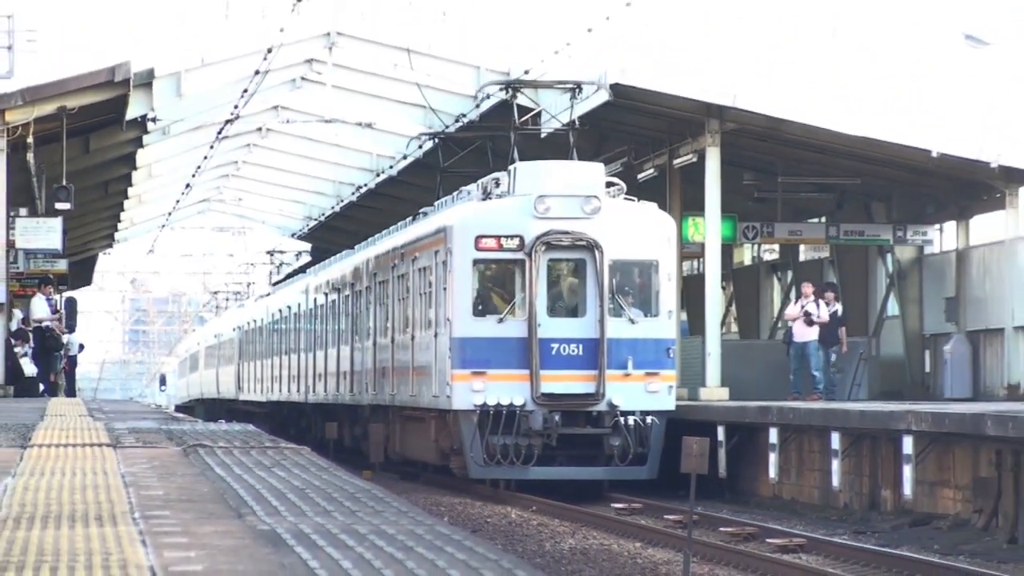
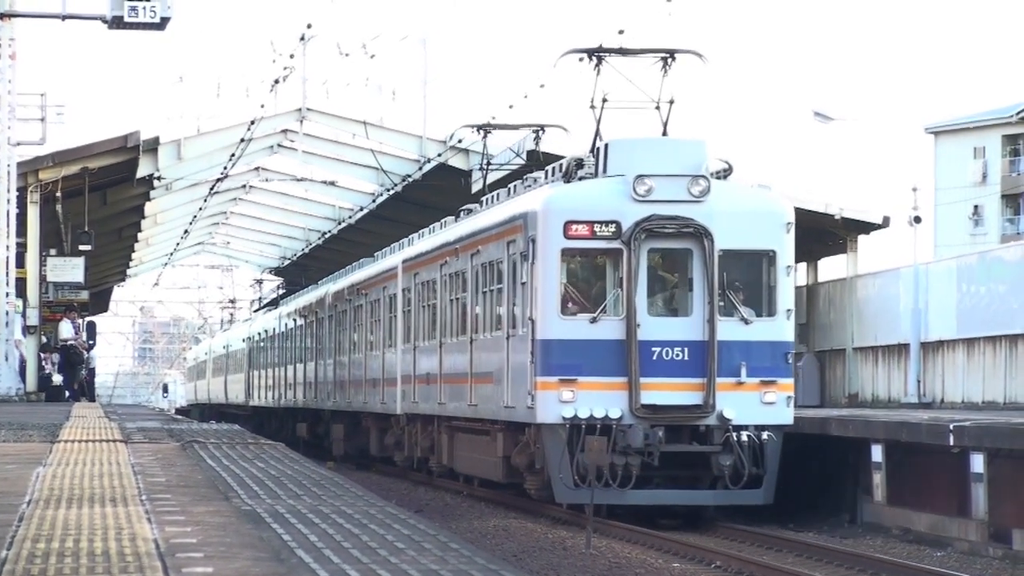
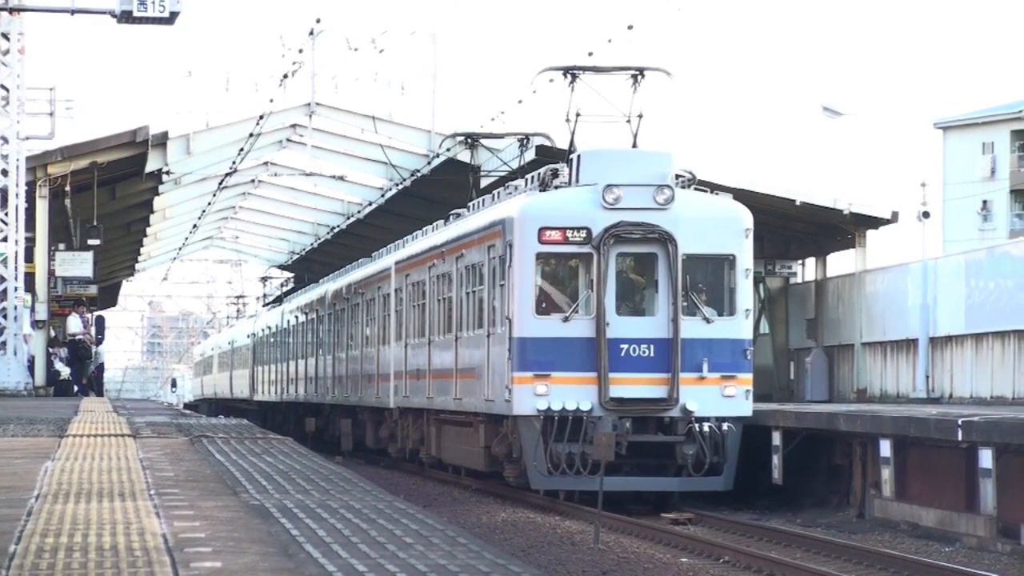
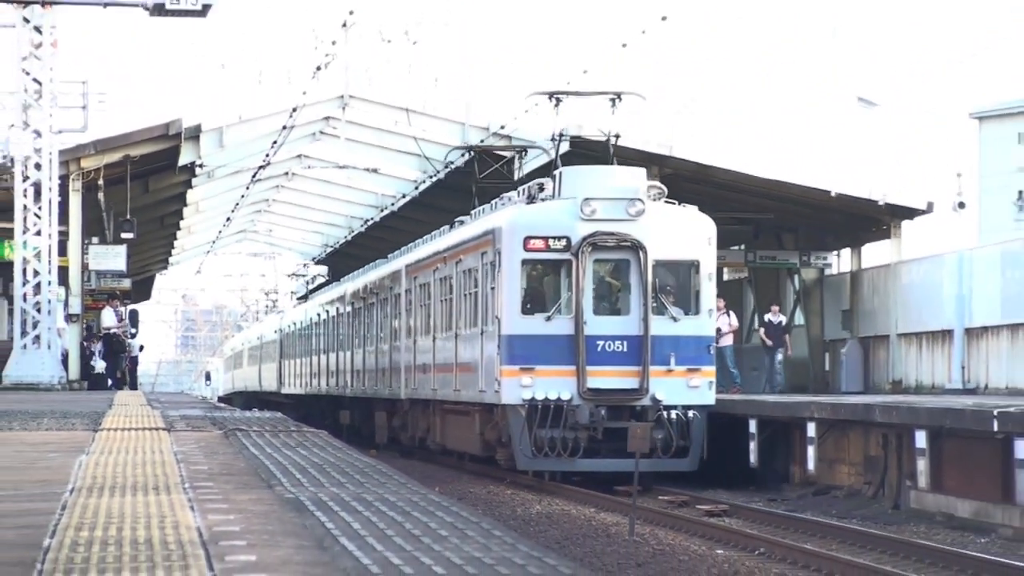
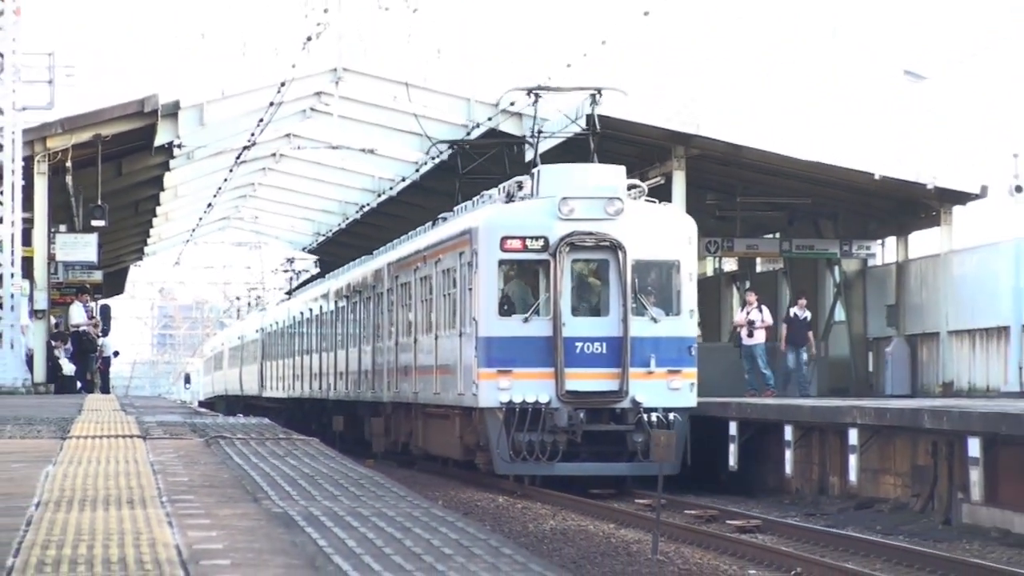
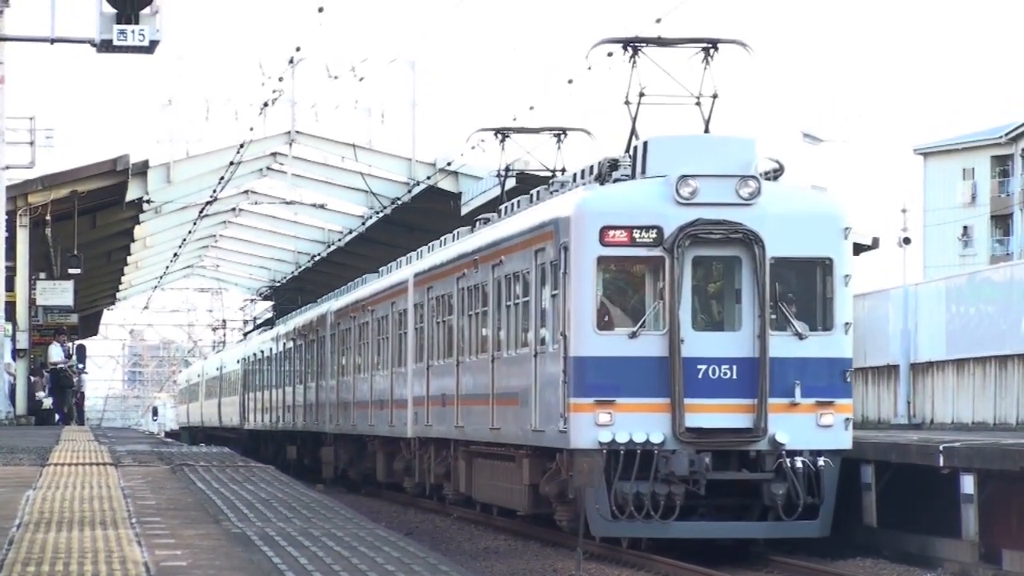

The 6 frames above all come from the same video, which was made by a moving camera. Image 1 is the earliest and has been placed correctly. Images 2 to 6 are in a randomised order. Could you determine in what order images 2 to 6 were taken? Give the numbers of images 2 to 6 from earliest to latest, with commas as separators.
5, 4, 3, 2, 6
